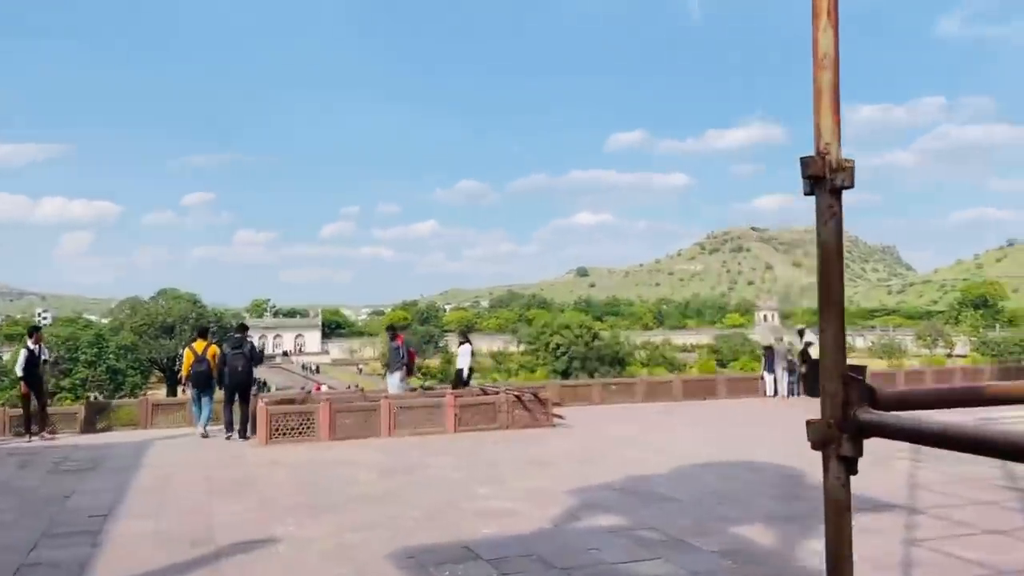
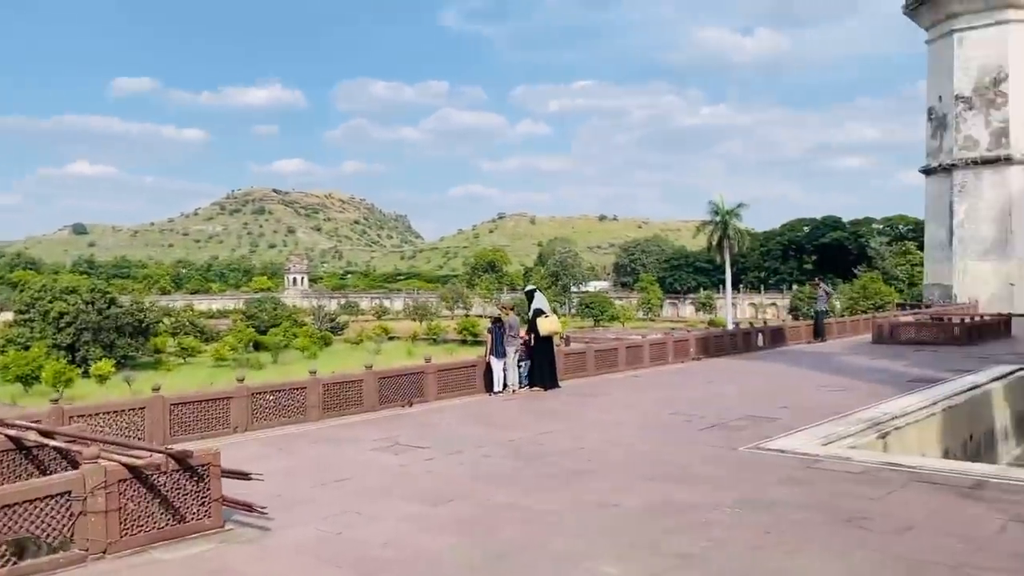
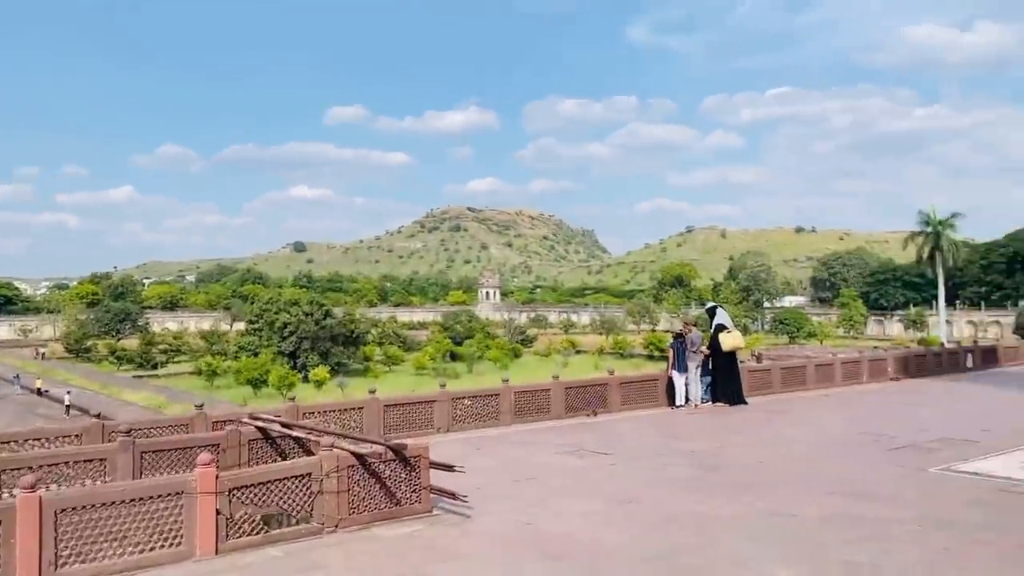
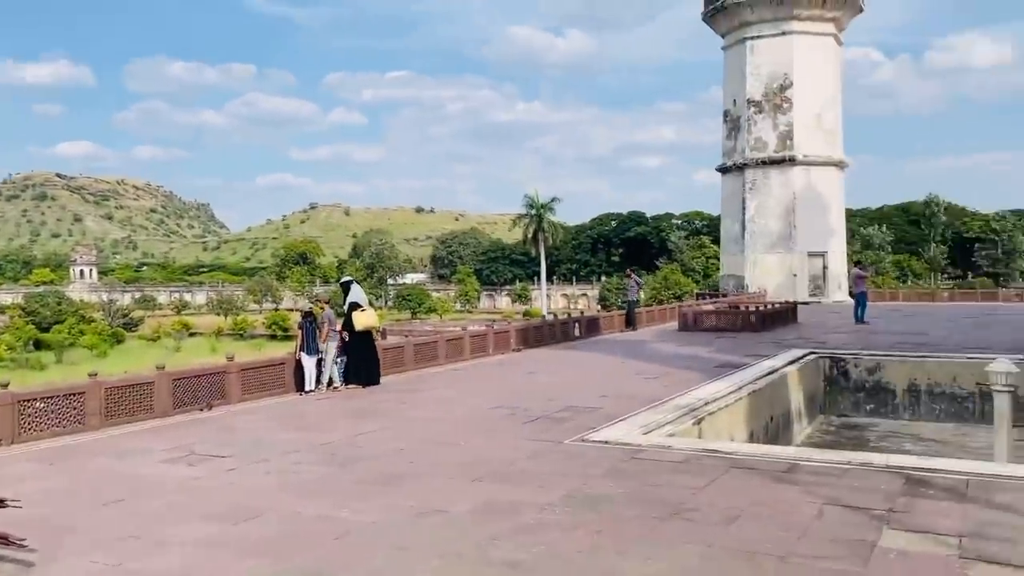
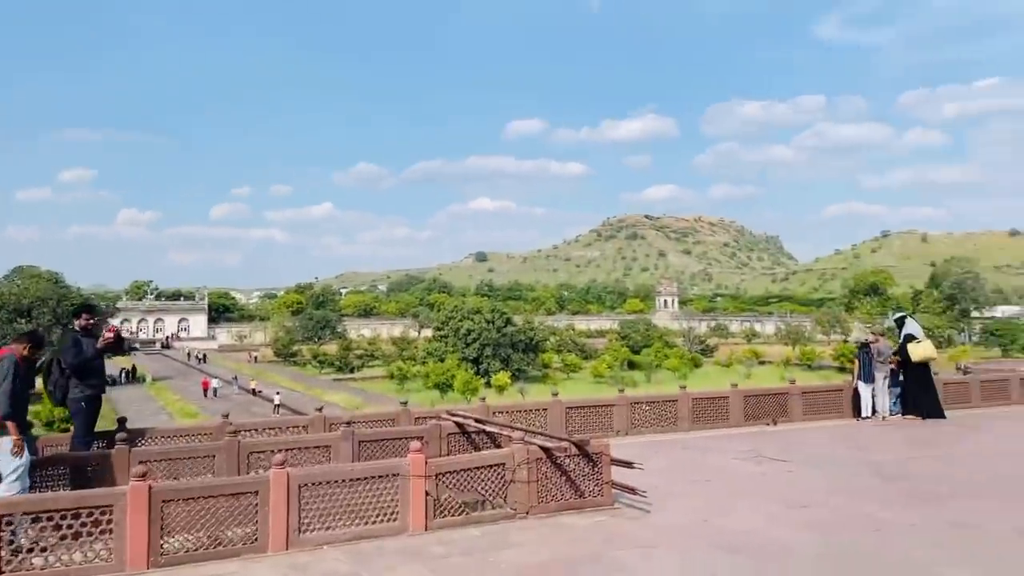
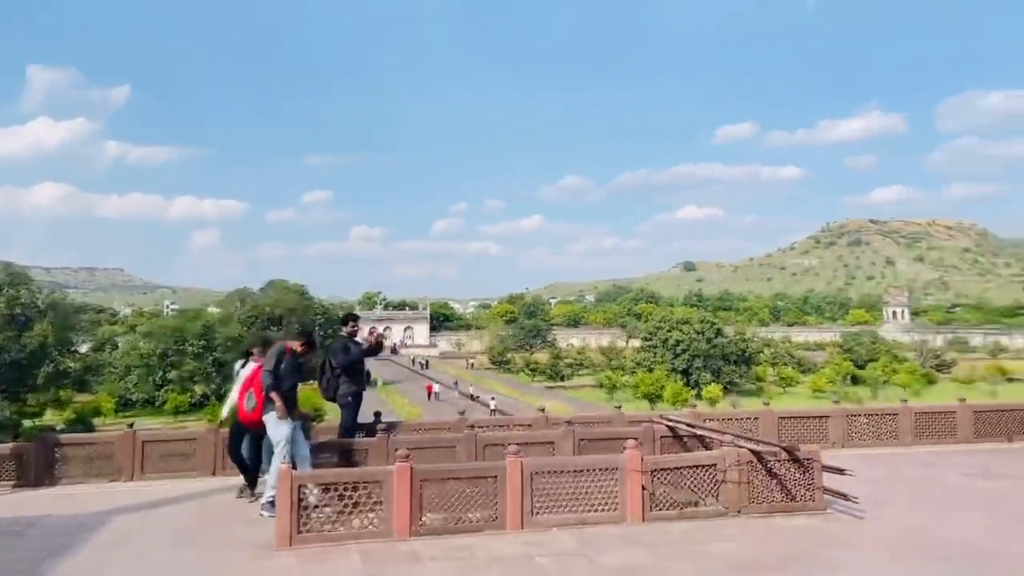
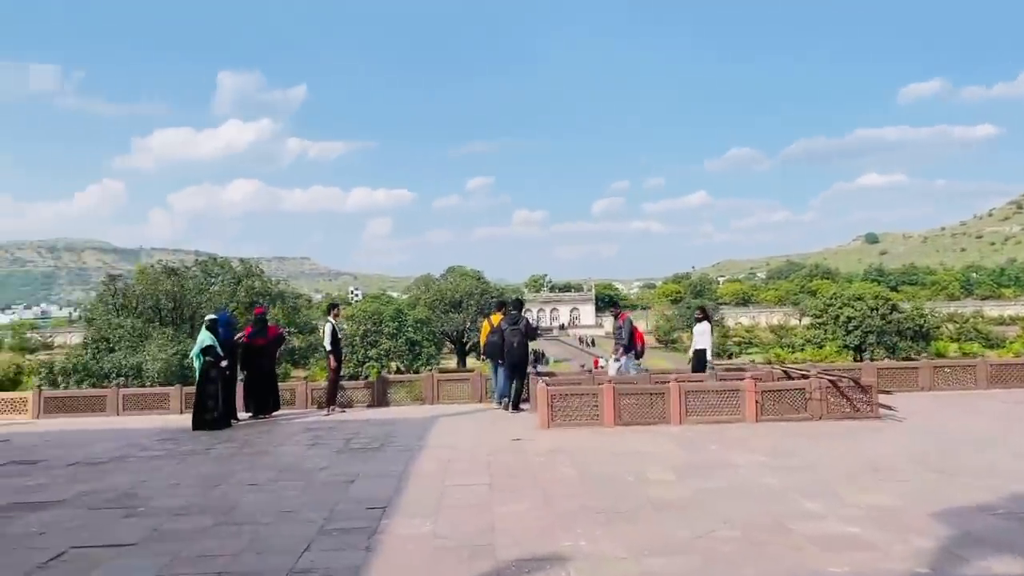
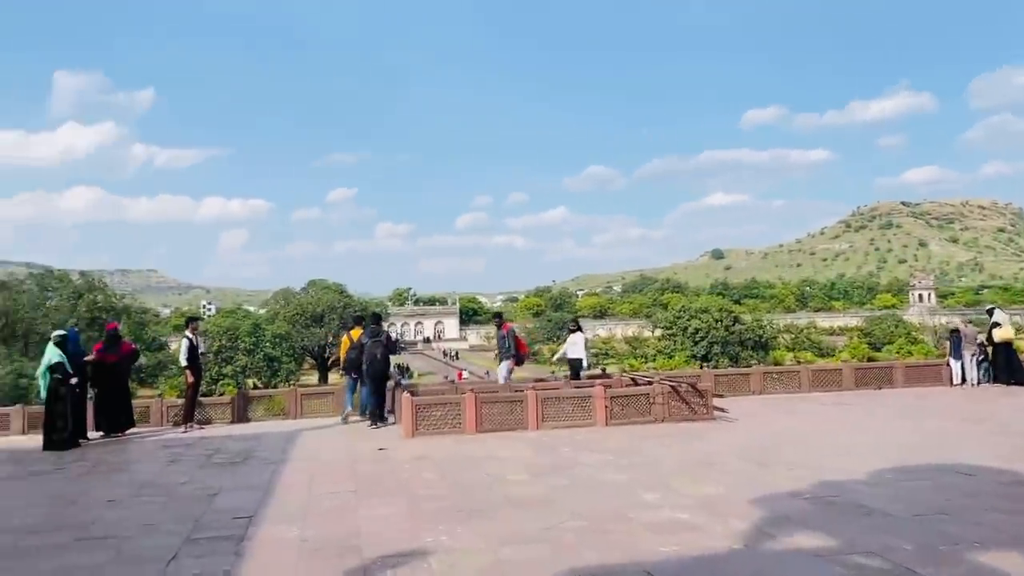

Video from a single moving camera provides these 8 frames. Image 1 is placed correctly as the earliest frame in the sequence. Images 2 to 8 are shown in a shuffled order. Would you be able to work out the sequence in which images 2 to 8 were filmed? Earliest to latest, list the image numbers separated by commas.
8, 7, 6, 5, 3, 2, 4
